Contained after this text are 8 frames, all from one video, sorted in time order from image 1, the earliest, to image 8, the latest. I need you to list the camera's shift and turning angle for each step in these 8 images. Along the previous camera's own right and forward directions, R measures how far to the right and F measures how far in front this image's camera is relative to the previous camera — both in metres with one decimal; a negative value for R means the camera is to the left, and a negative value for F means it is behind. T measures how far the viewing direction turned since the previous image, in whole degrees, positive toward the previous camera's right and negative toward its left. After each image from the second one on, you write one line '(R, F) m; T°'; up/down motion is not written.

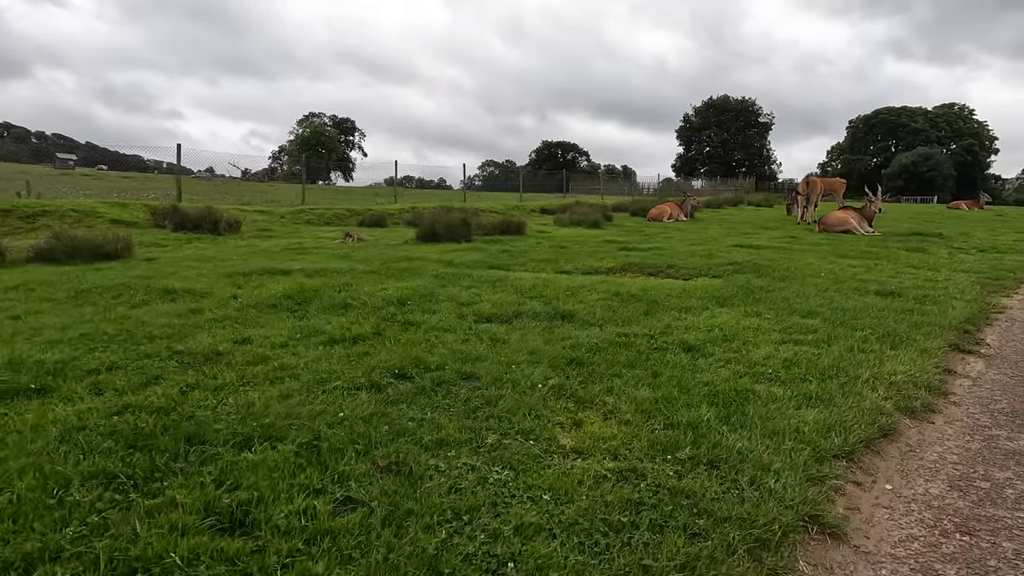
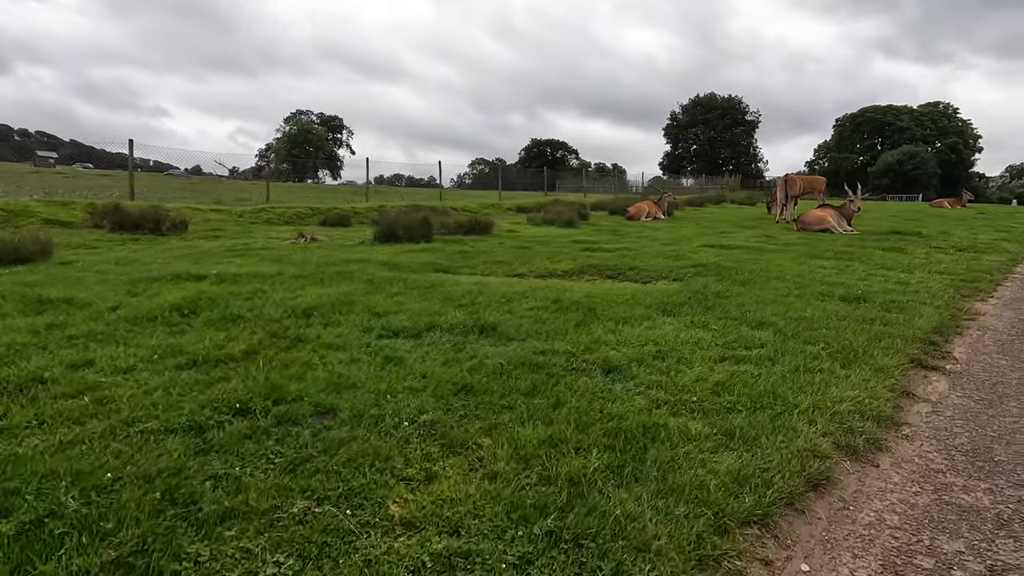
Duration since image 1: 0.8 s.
(+0.8, +0.7) m; +1°
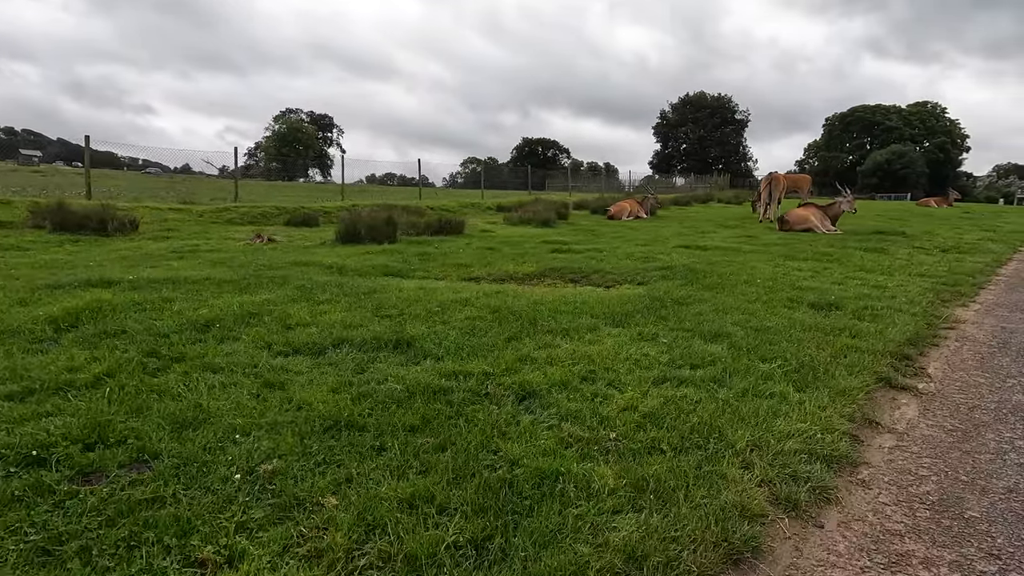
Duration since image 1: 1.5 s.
(+0.6, +0.6) m; +1°
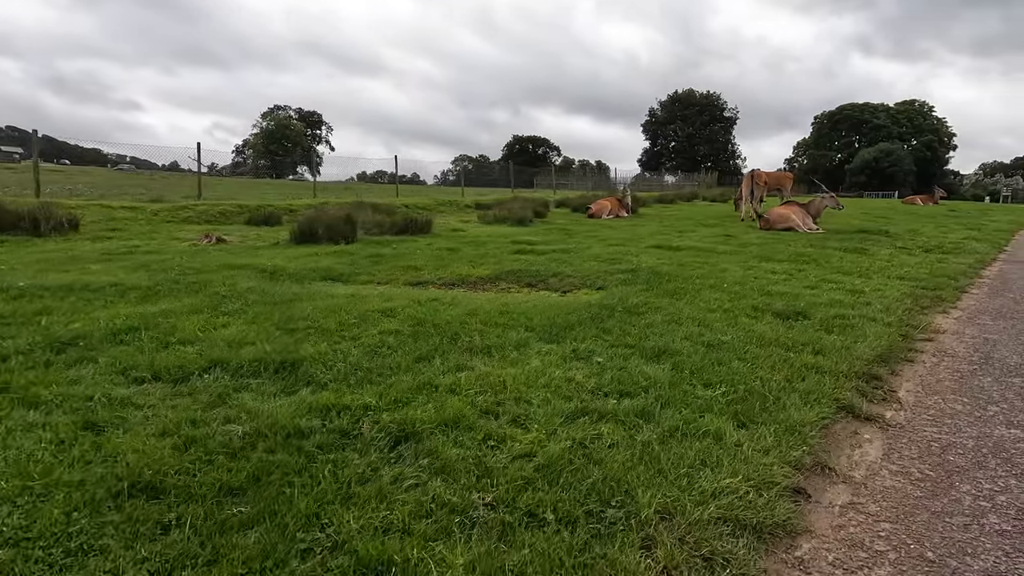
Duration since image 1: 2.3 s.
(+0.6, +0.7) m; +1°
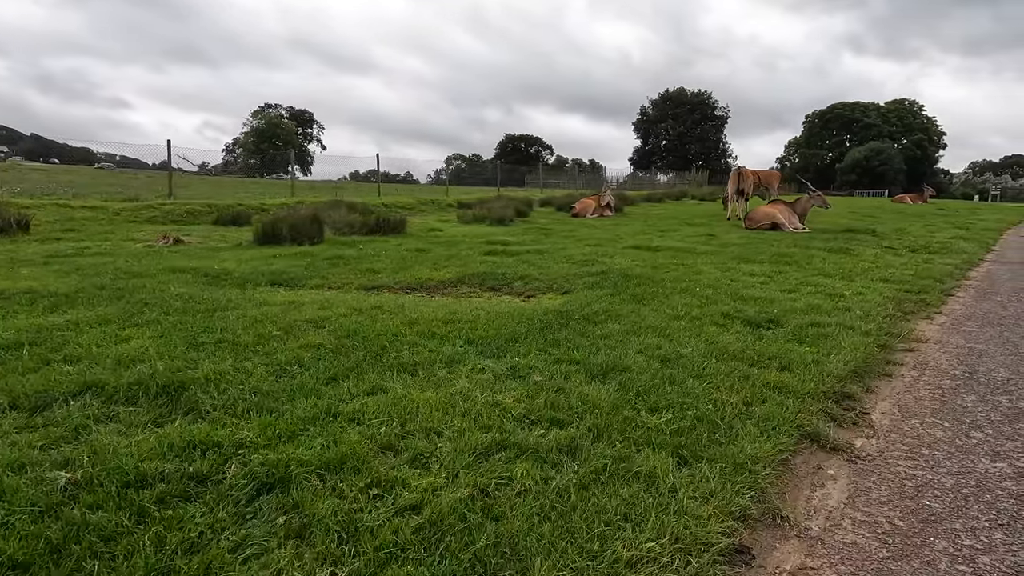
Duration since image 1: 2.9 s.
(+0.5, +0.5) m; +1°
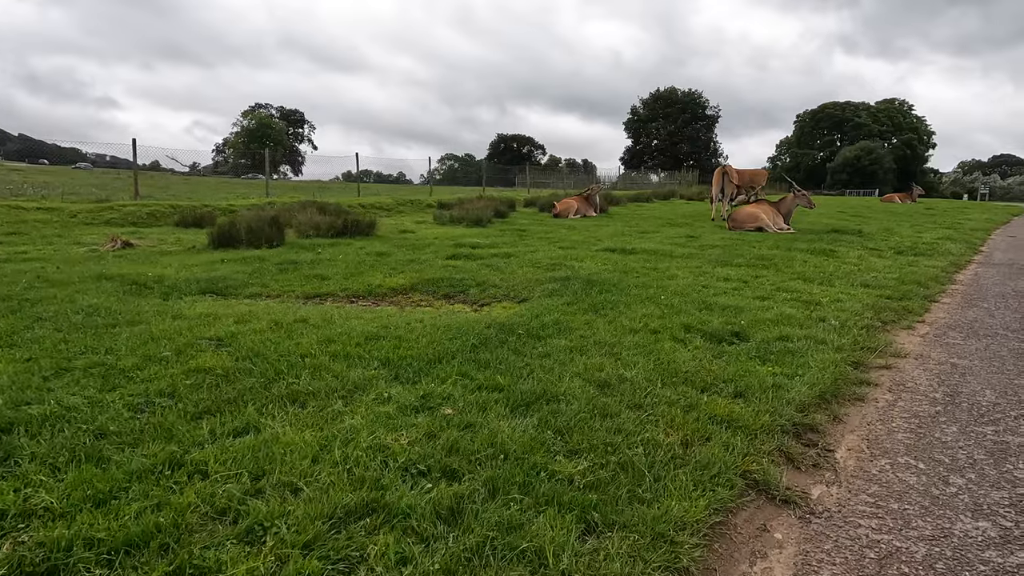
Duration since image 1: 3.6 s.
(+0.5, +0.5) m; +1°
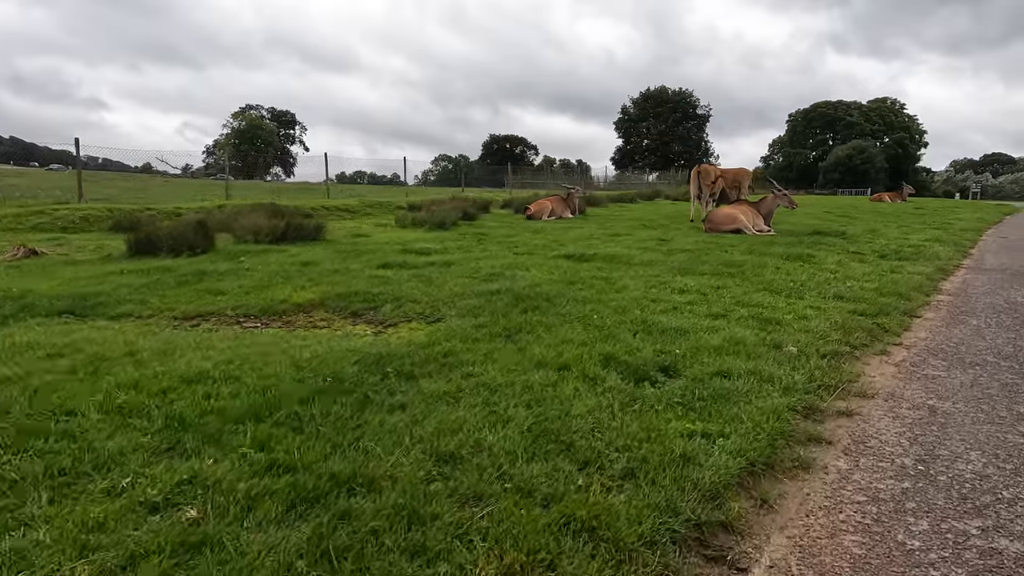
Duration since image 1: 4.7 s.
(+0.9, +1.0) m; 0°
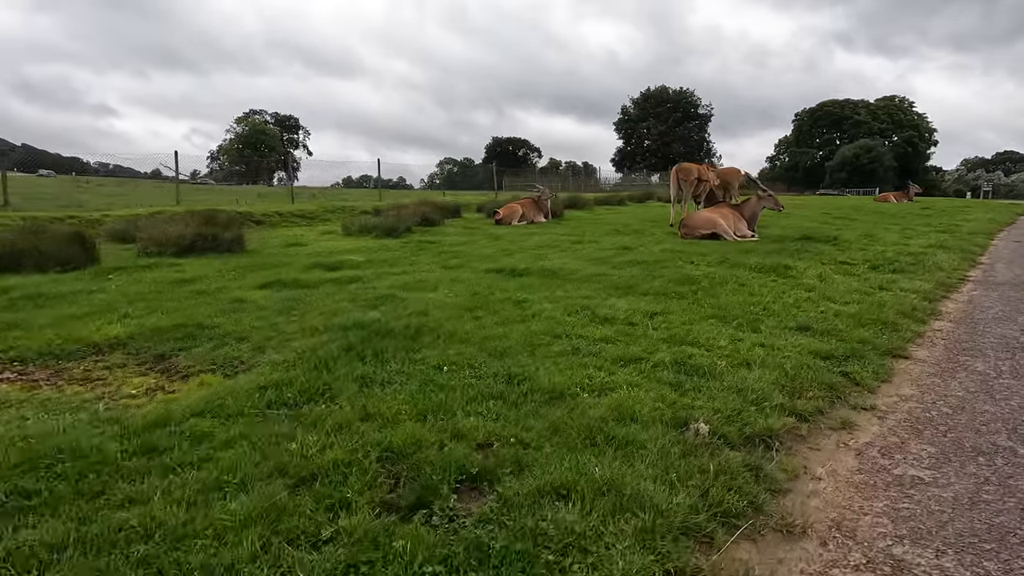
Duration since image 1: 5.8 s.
(+1.4, +1.5) m; -1°
